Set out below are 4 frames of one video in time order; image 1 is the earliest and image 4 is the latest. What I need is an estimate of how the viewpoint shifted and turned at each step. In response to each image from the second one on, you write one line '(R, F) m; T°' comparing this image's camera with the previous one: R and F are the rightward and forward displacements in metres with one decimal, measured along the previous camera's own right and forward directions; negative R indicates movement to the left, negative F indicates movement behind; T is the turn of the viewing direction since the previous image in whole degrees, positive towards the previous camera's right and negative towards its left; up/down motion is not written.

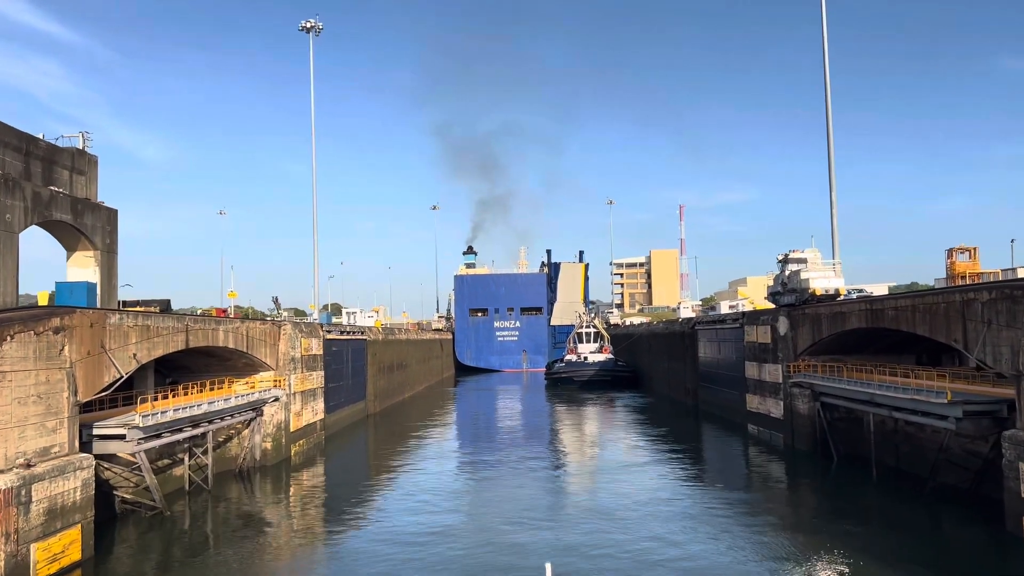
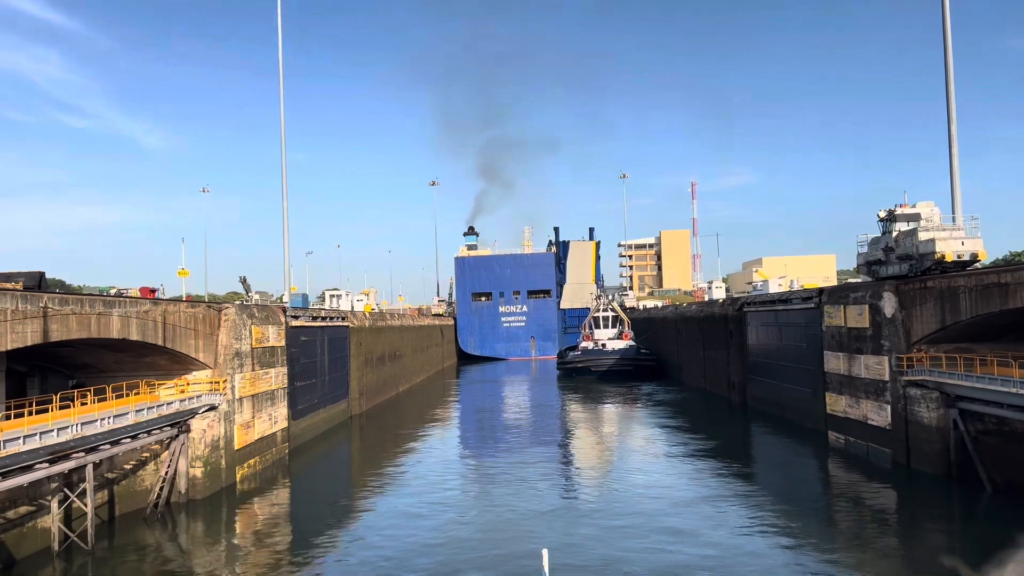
(-0.4, +5.5) m; 0°
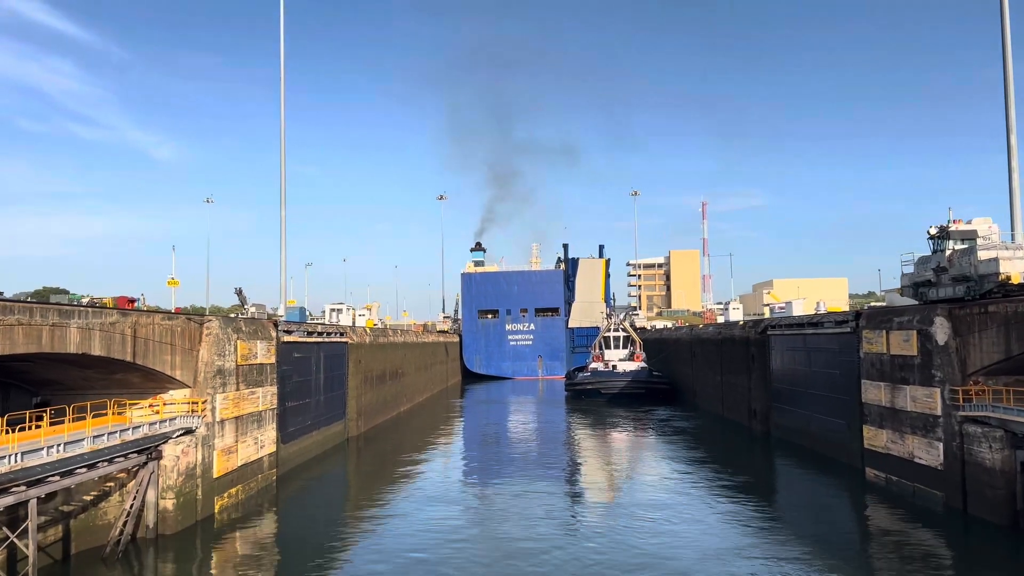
(-0.1, +1.5) m; -1°
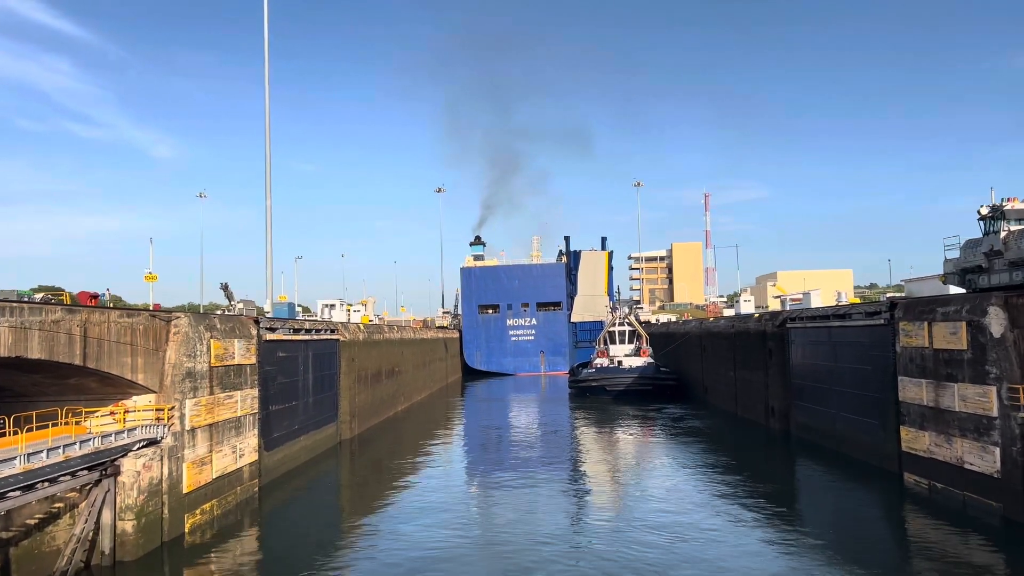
(-0.1, +1.6) m; 0°
